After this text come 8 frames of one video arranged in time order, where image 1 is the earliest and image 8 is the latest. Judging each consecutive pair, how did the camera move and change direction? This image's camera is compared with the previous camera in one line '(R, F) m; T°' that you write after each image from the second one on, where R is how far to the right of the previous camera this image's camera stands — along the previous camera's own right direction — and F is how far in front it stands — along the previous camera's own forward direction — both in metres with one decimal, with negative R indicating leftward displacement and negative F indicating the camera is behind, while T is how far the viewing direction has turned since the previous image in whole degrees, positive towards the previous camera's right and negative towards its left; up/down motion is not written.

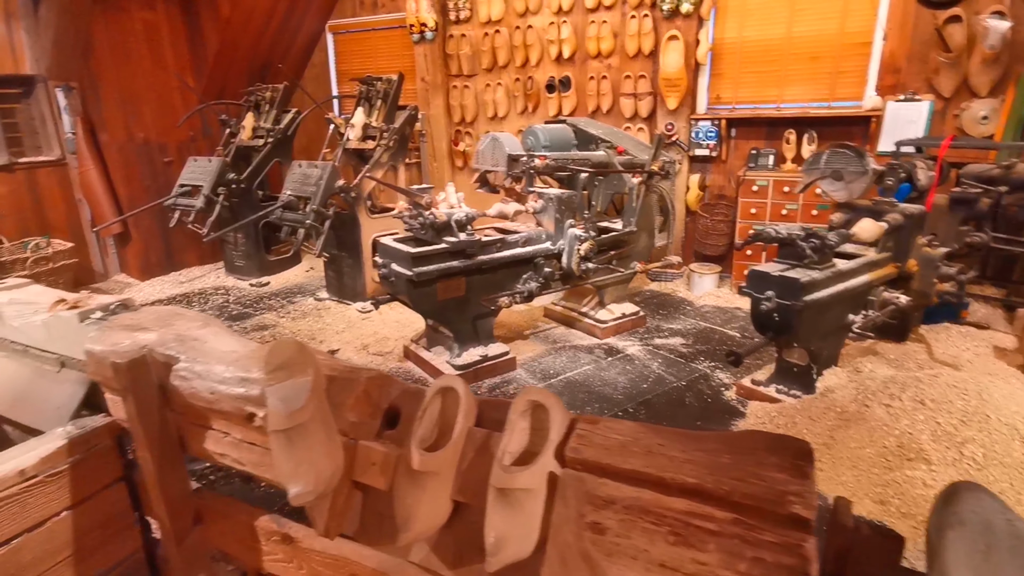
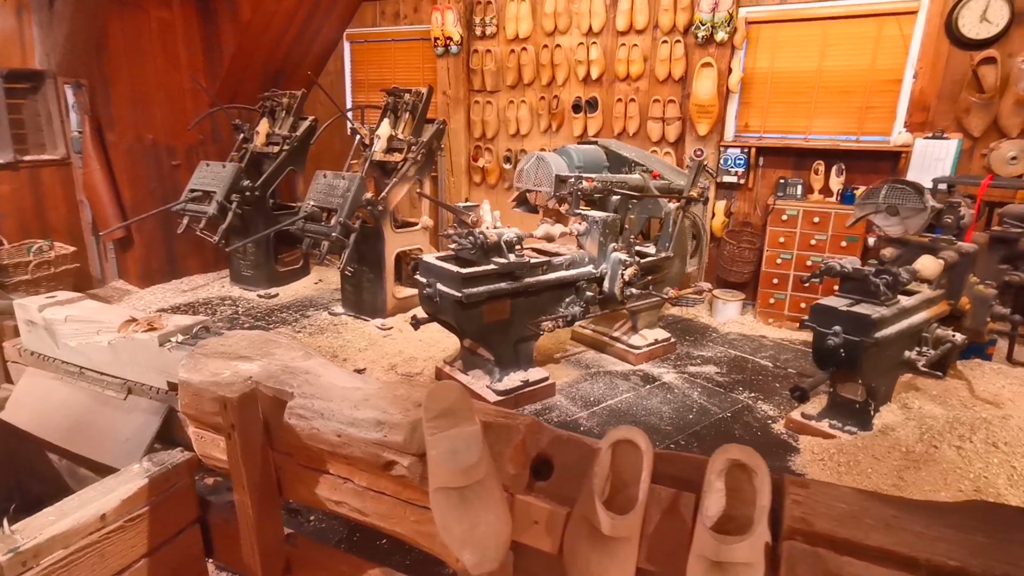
(-0.3, +0.1) m; +2°
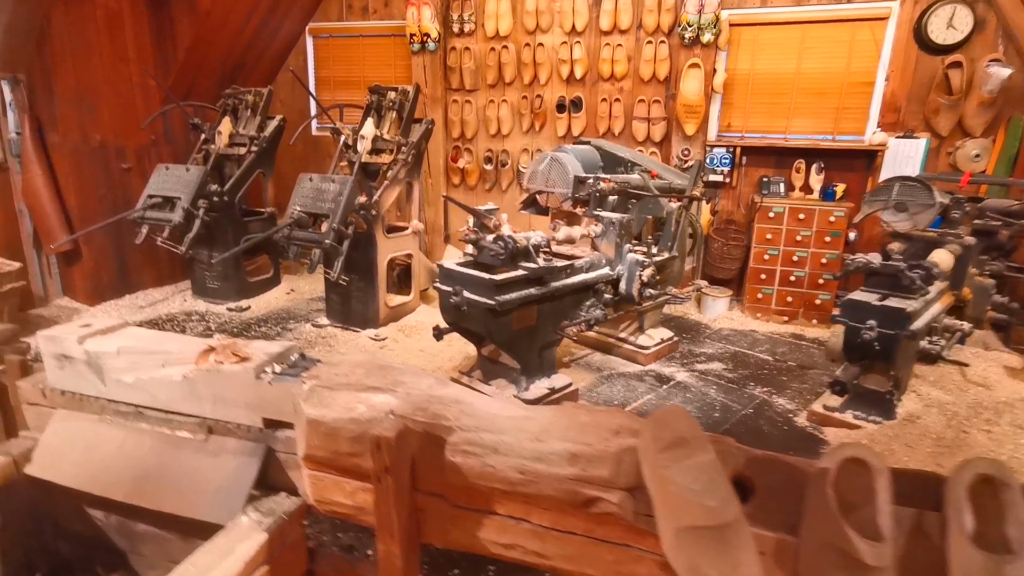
(-0.4, +0.1) m; +7°
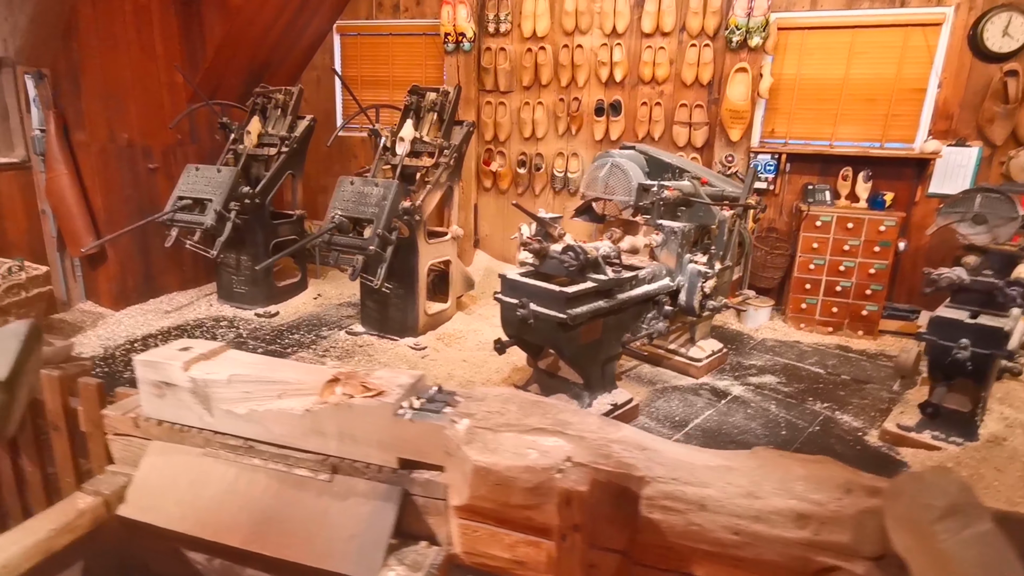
(-0.3, +0.1) m; +1°
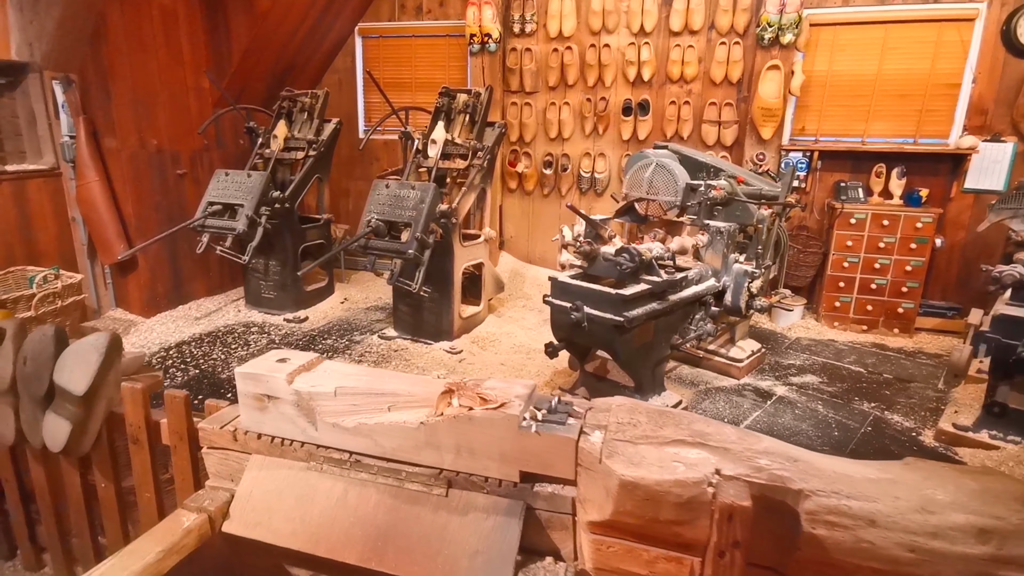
(-0.2, 0.0) m; 0°
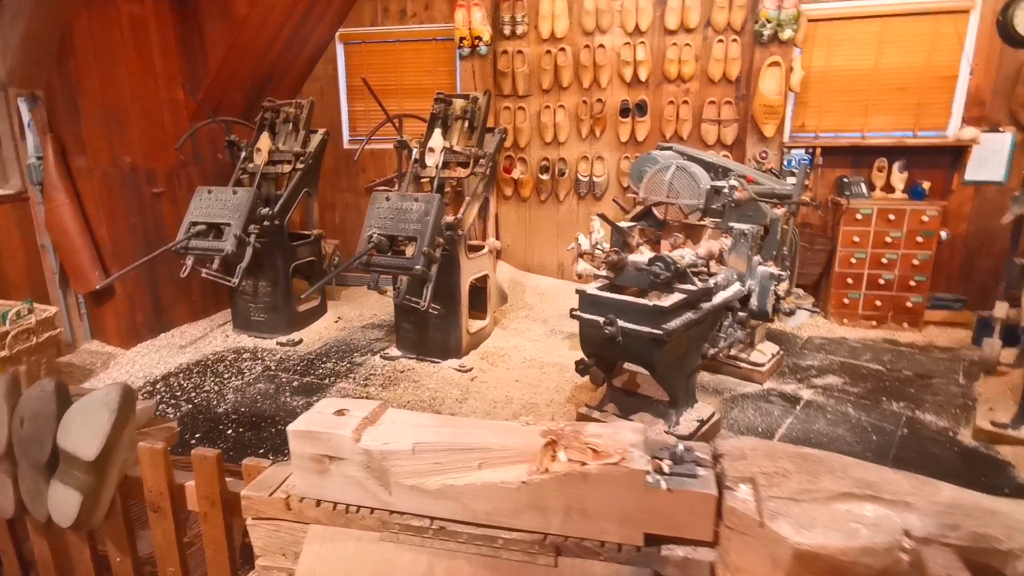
(-0.2, +0.2) m; +3°
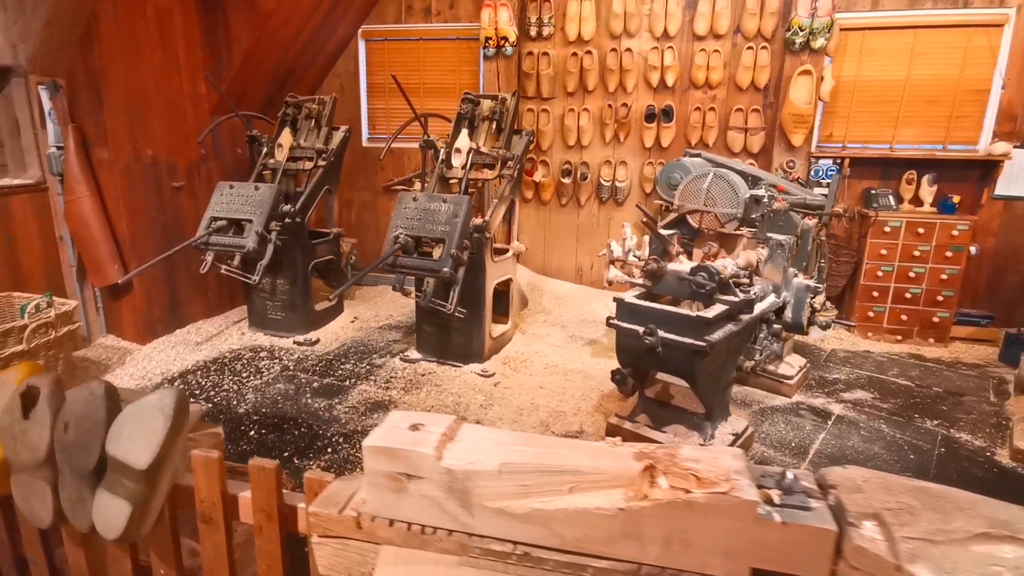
(-0.2, +0.1) m; 0°
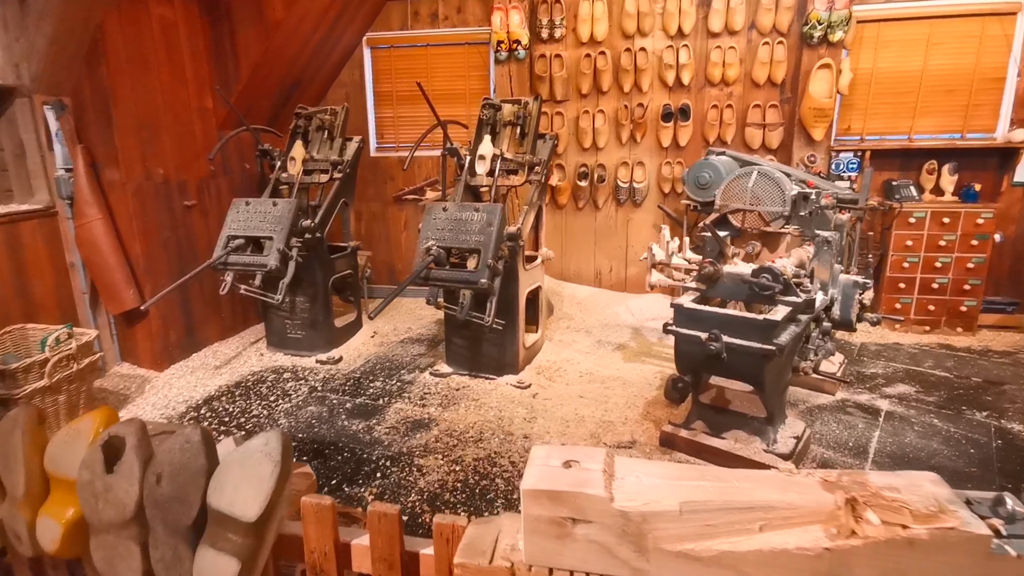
(-0.3, +0.1) m; +2°
